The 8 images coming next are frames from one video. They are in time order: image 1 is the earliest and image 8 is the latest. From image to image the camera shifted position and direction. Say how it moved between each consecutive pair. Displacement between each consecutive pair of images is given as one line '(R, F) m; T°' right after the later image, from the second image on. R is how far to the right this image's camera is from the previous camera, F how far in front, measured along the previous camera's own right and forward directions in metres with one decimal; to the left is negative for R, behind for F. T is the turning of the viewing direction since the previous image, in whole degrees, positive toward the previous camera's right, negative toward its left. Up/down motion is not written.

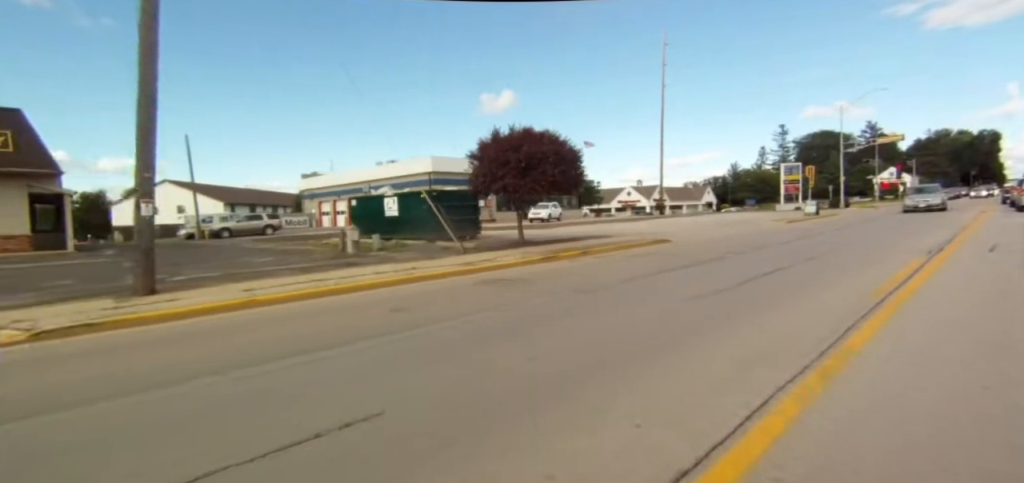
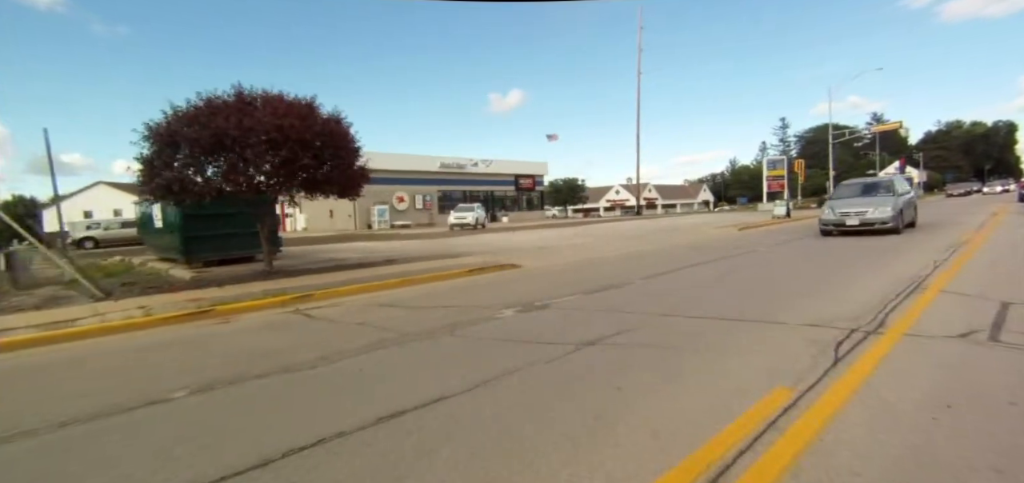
(+5.3, +5.6) m; -1°
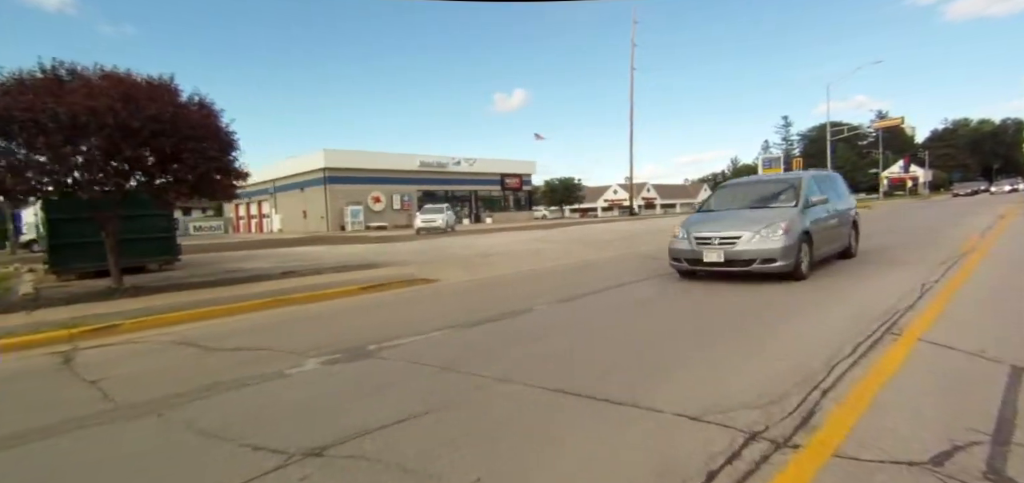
(+1.7, +1.8) m; 0°
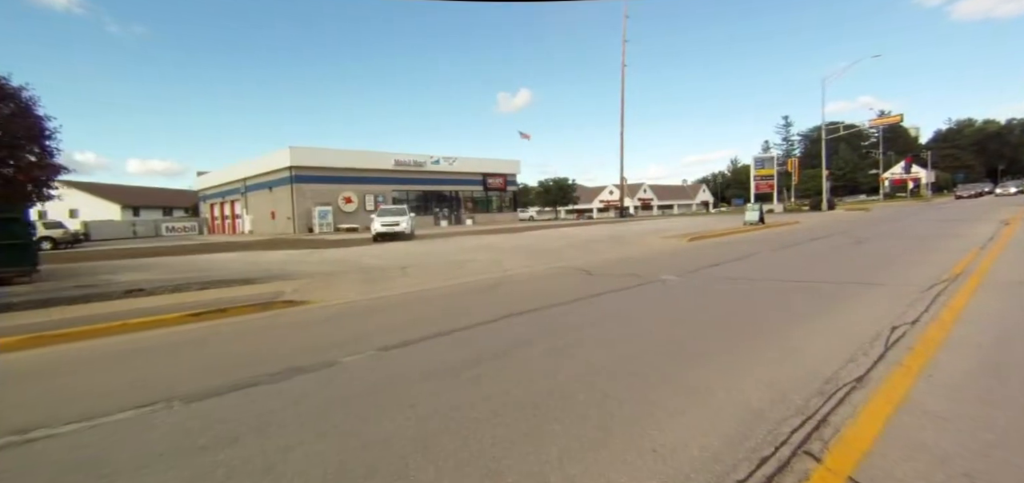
(+1.8, +1.9) m; 0°
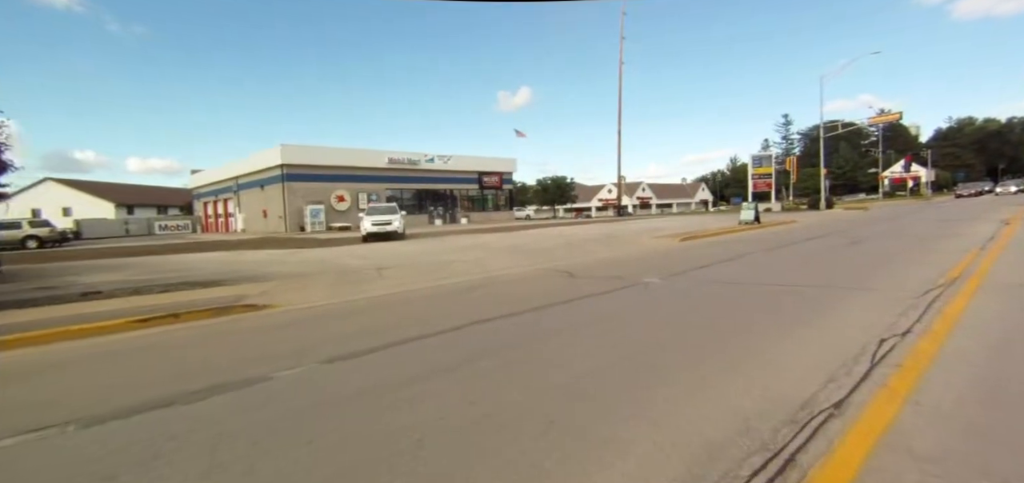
(+0.4, +0.4) m; 0°
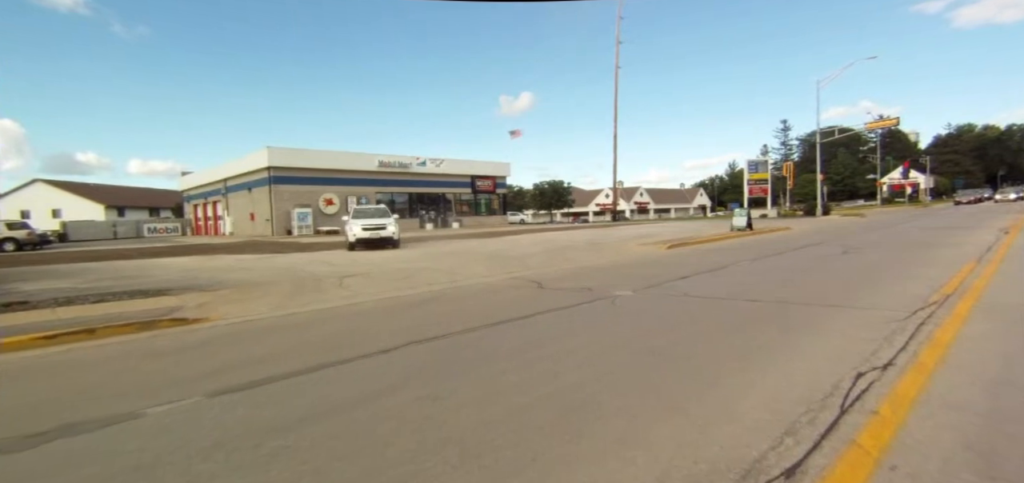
(+0.6, +0.6) m; 0°
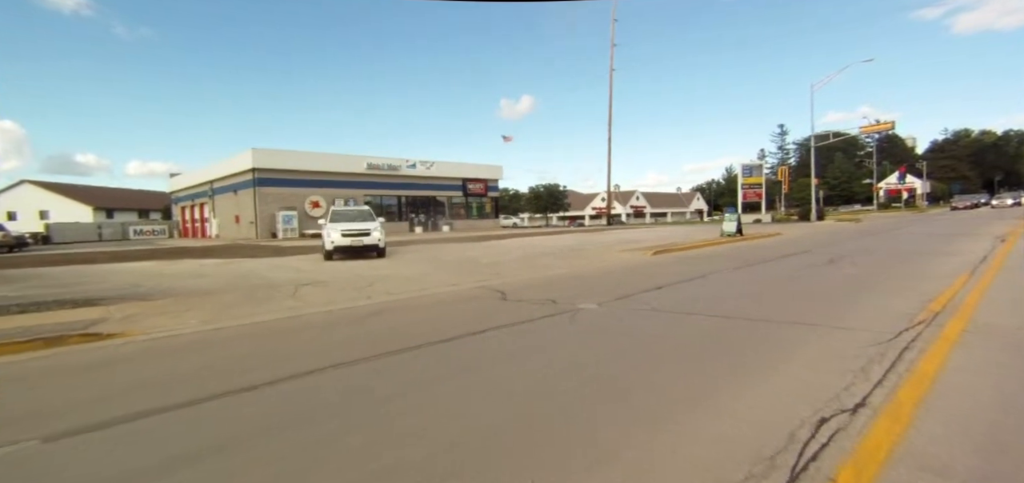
(+0.6, +0.6) m; 0°
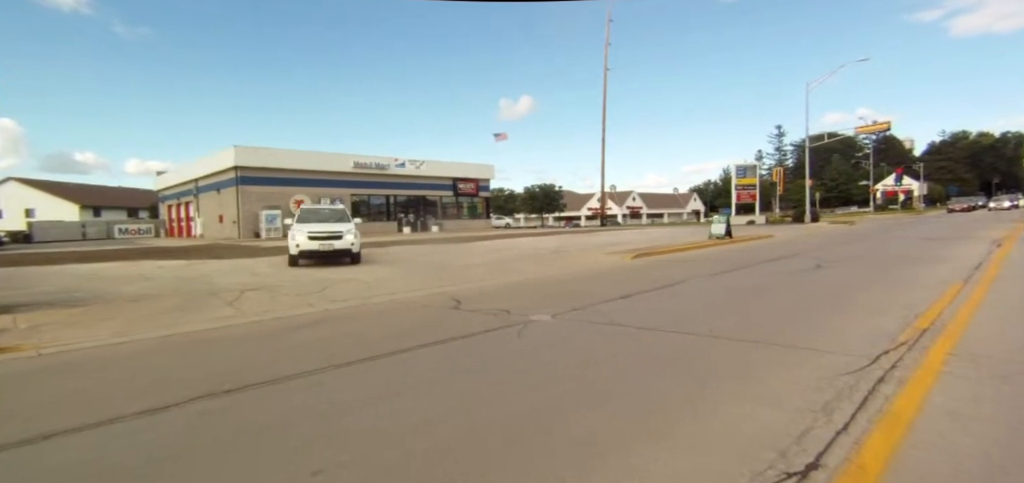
(+0.7, +0.7) m; 0°
